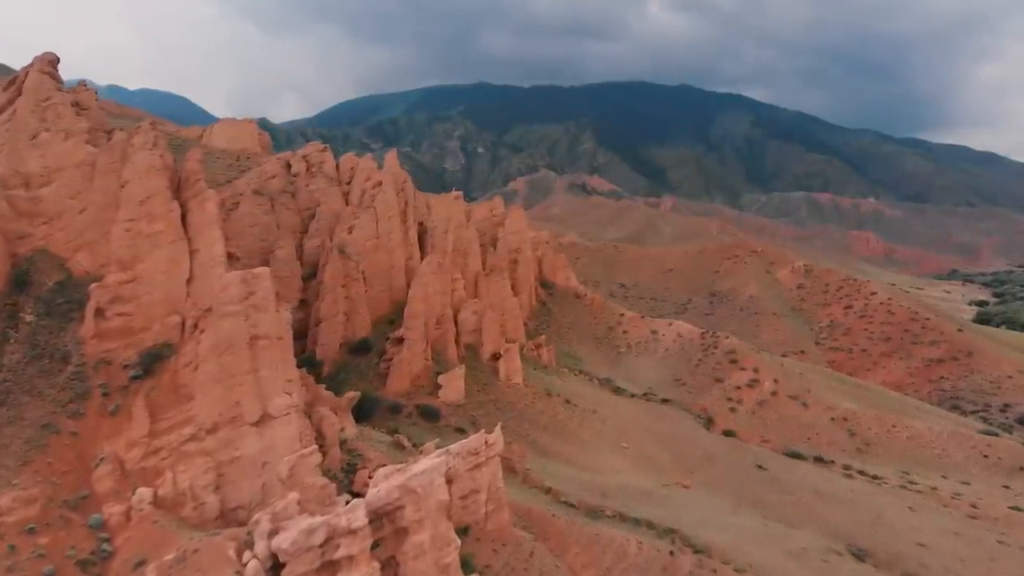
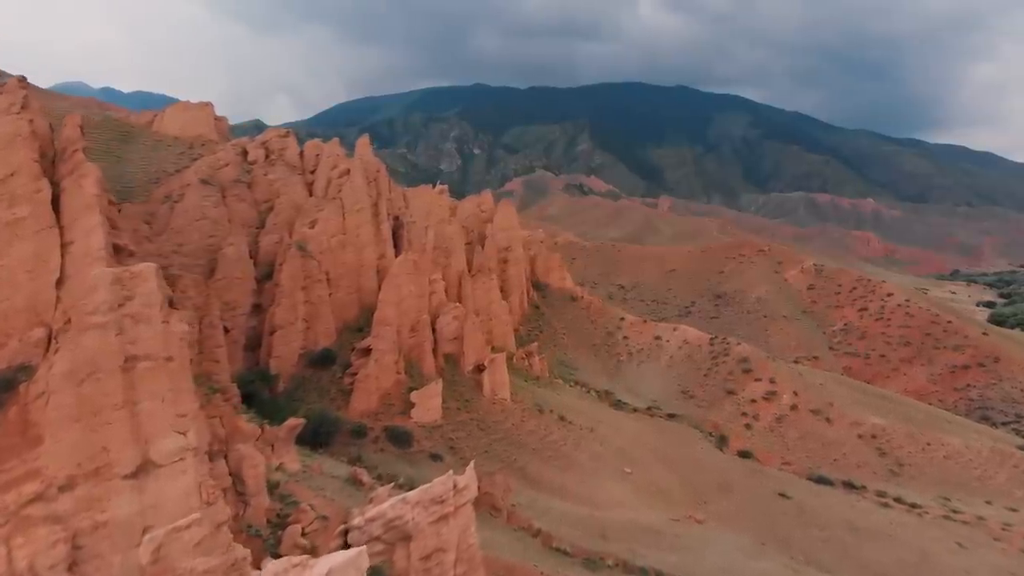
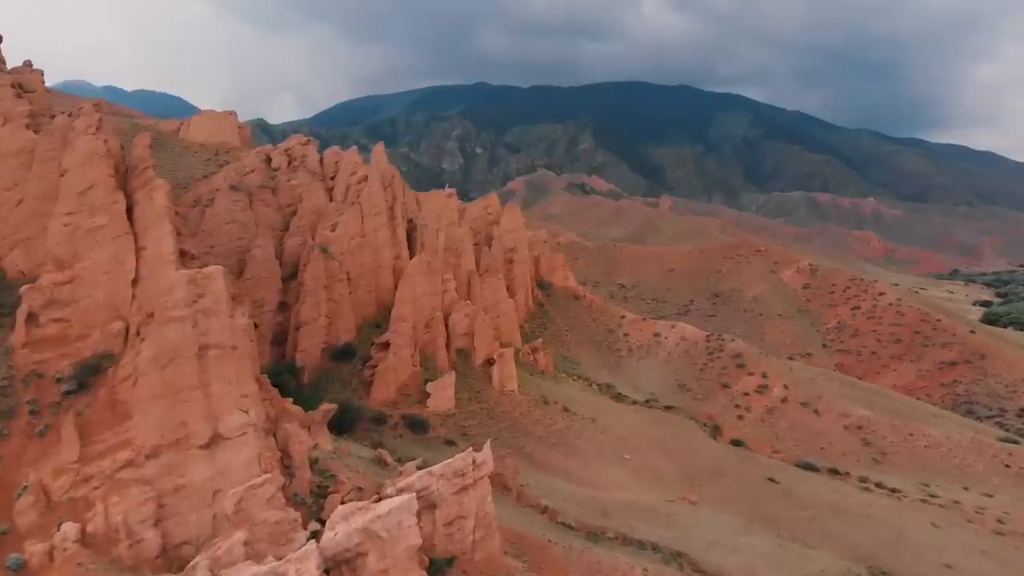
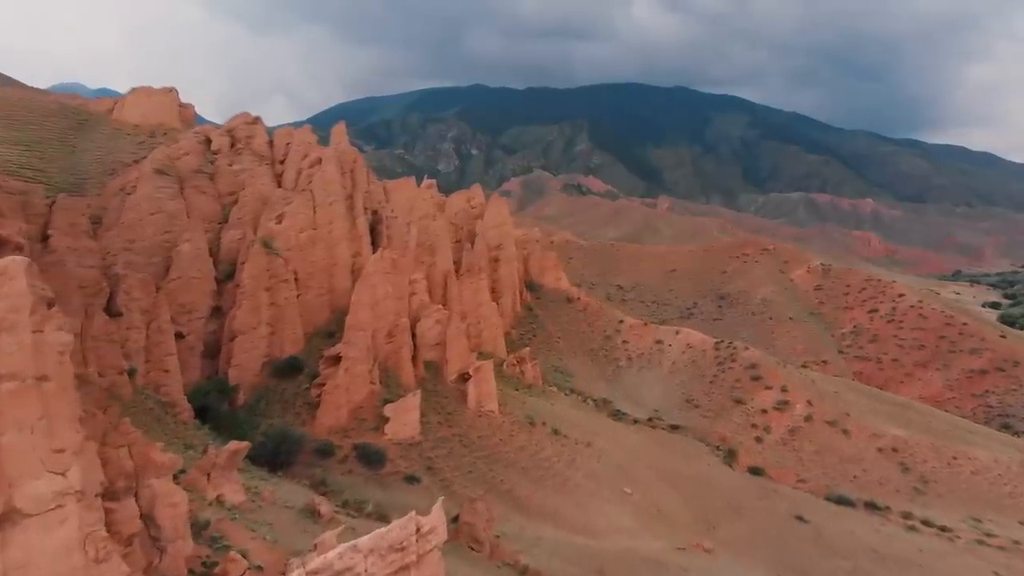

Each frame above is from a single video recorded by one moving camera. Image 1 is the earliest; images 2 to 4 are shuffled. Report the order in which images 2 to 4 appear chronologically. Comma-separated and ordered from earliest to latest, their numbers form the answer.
3, 2, 4
